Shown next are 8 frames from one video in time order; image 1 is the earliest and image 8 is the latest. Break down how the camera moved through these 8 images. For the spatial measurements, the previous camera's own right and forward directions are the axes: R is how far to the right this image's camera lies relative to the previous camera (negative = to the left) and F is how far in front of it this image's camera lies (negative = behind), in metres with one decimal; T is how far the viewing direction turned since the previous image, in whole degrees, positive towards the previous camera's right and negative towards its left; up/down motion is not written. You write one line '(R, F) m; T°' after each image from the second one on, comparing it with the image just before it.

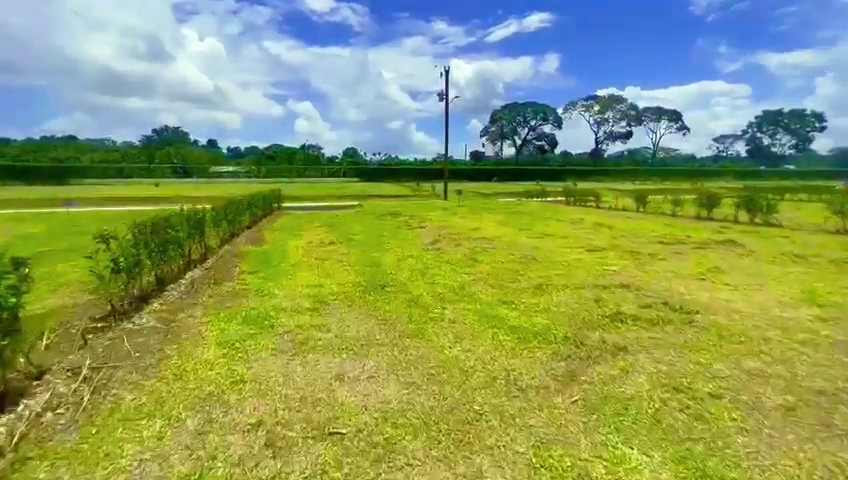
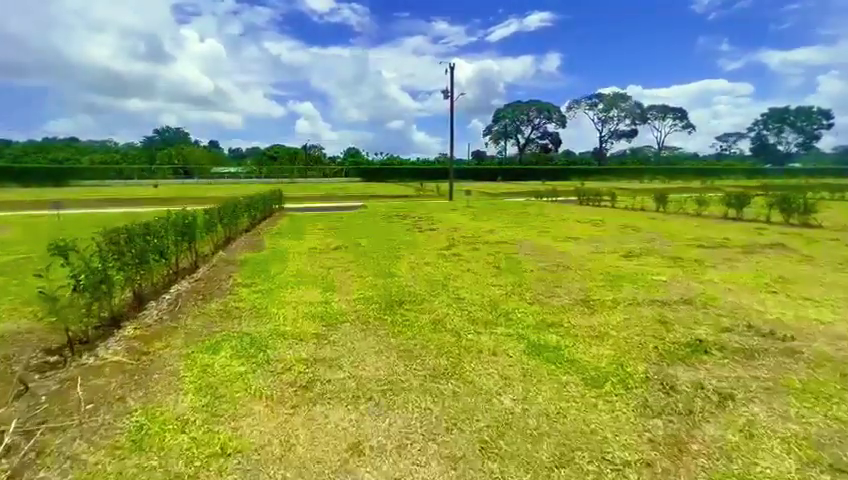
(-0.4, +1.2) m; 0°
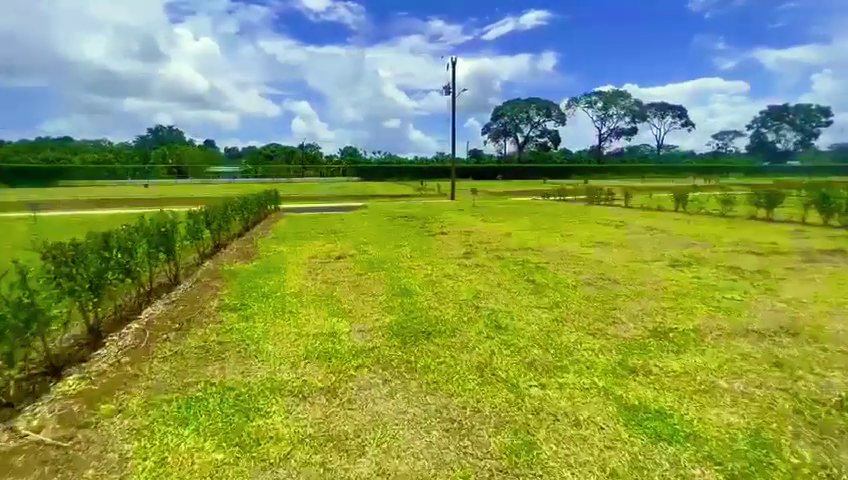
(-0.5, +1.4) m; 0°
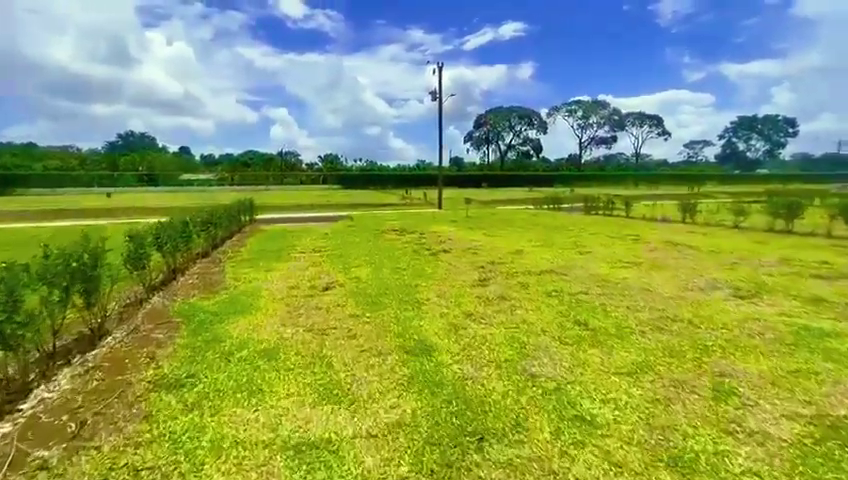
(-0.6, +1.9) m; +3°
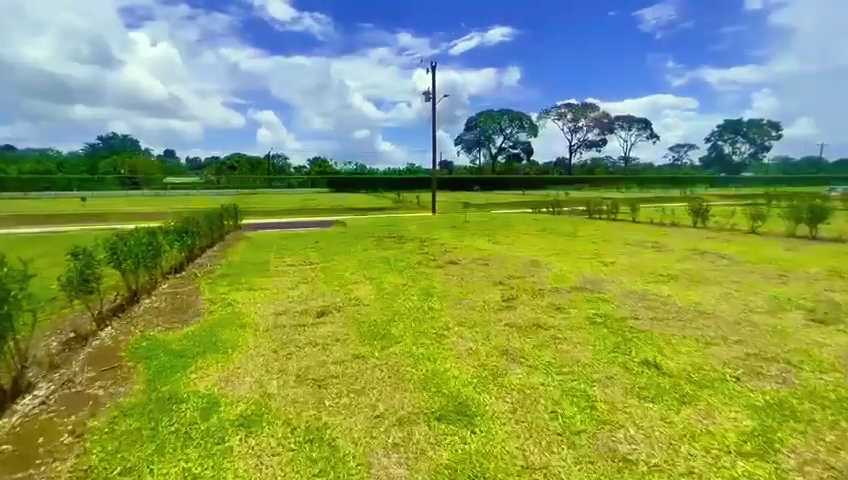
(-0.4, +1.4) m; +2°
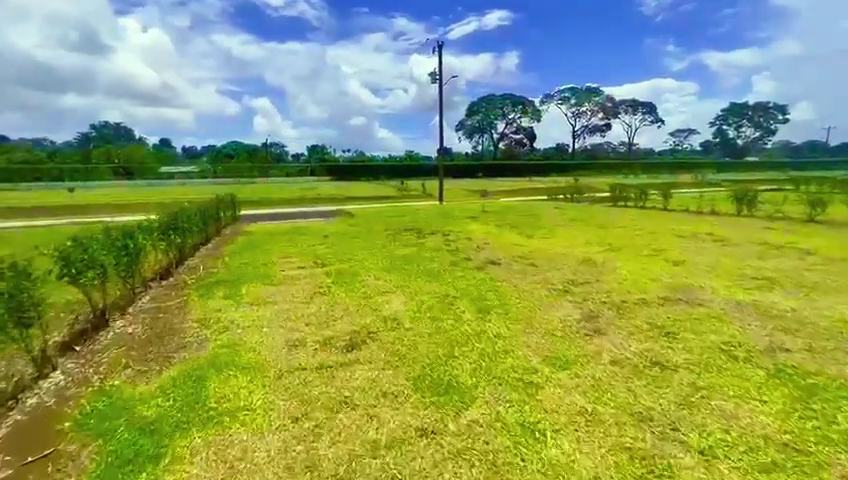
(-0.9, +1.8) m; 0°
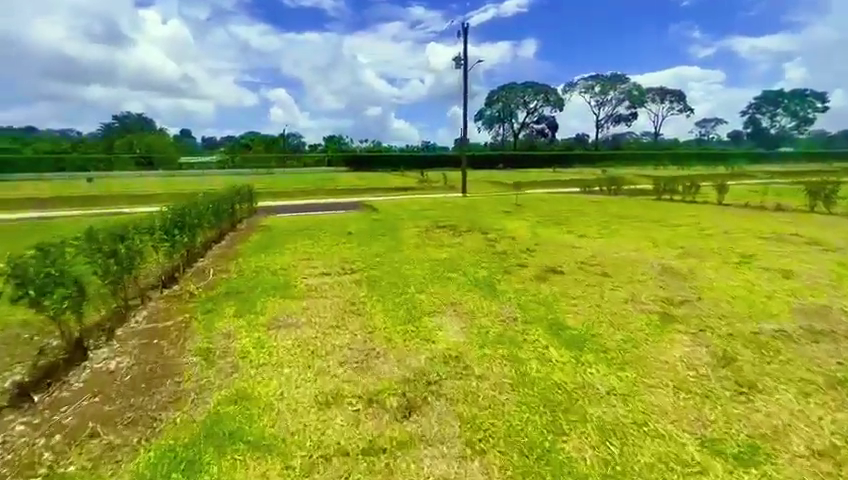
(-0.7, +1.5) m; -2°
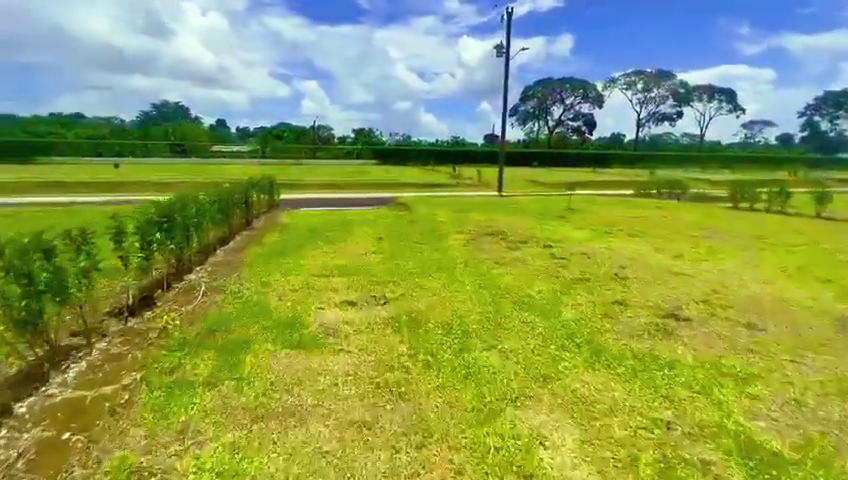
(-0.6, +2.2) m; -4°
